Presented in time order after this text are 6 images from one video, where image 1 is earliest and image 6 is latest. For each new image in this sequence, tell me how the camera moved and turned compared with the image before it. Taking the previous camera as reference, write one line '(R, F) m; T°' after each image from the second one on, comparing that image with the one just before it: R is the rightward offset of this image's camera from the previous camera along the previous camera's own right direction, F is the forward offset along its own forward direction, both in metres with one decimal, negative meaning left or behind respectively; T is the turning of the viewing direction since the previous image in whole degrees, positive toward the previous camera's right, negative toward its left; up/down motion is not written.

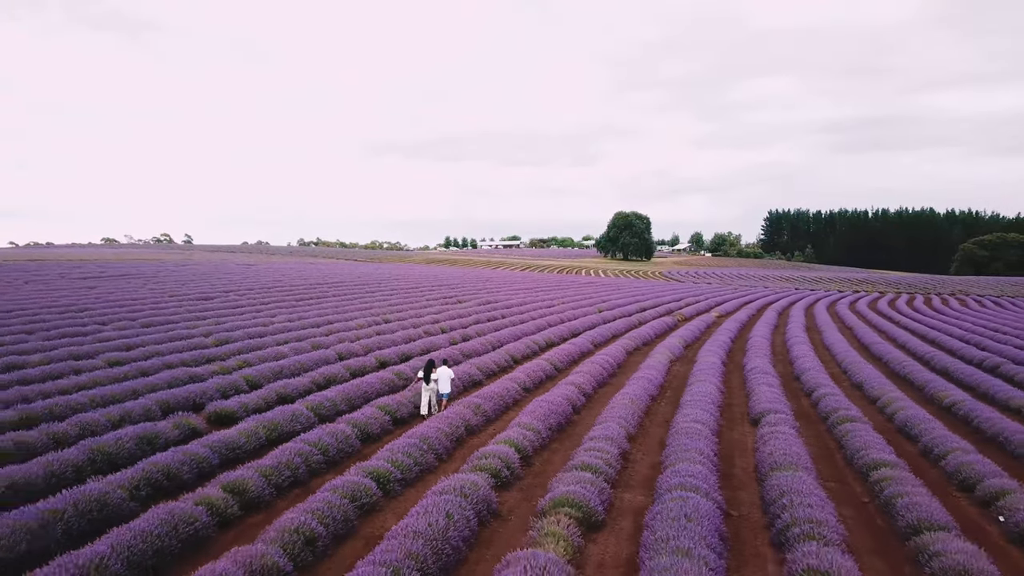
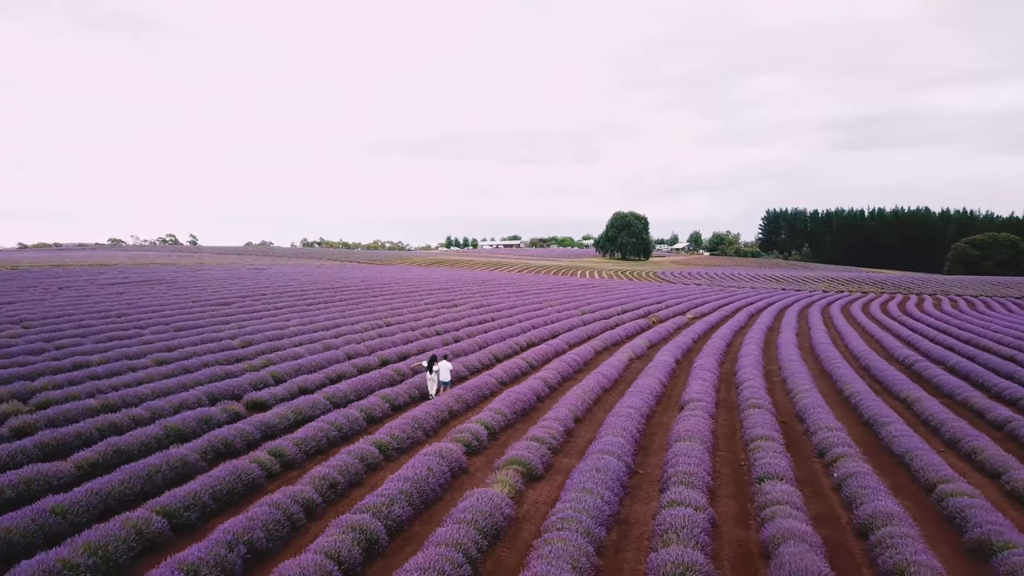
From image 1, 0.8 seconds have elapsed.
(+0.4, -1.5) m; 0°
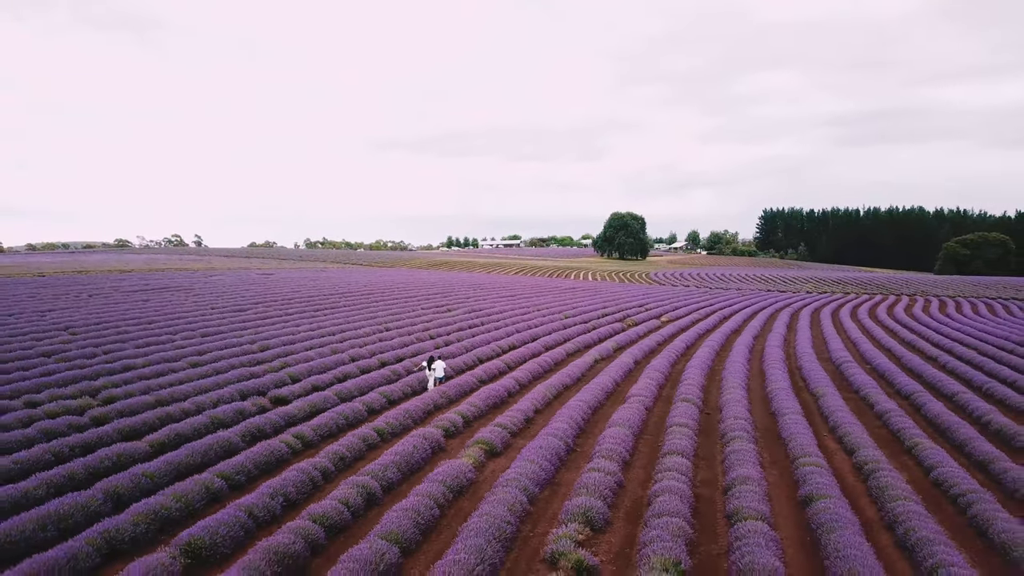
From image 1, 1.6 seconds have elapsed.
(+0.5, -1.6) m; 0°
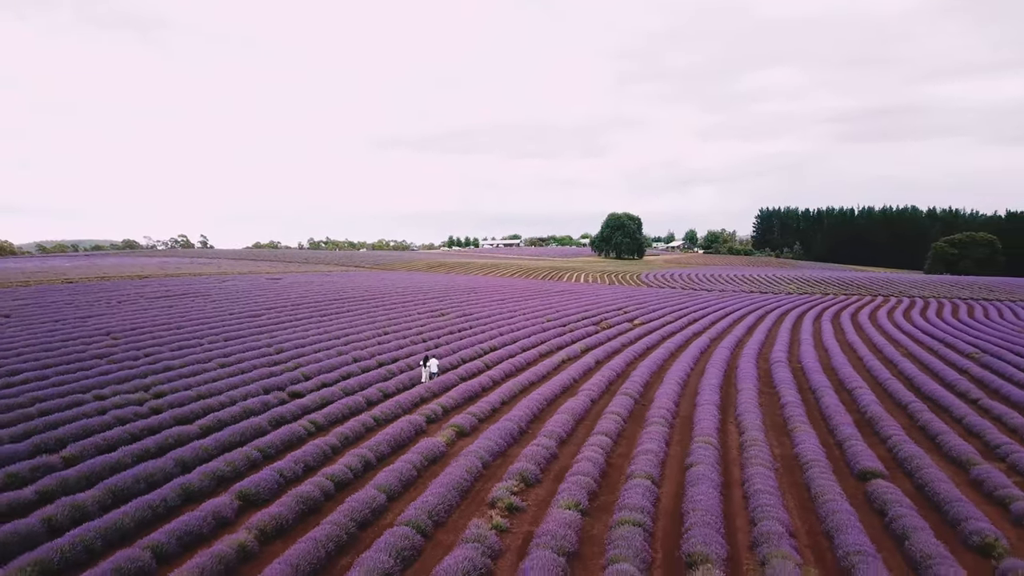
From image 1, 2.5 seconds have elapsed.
(+0.7, -2.0) m; 0°
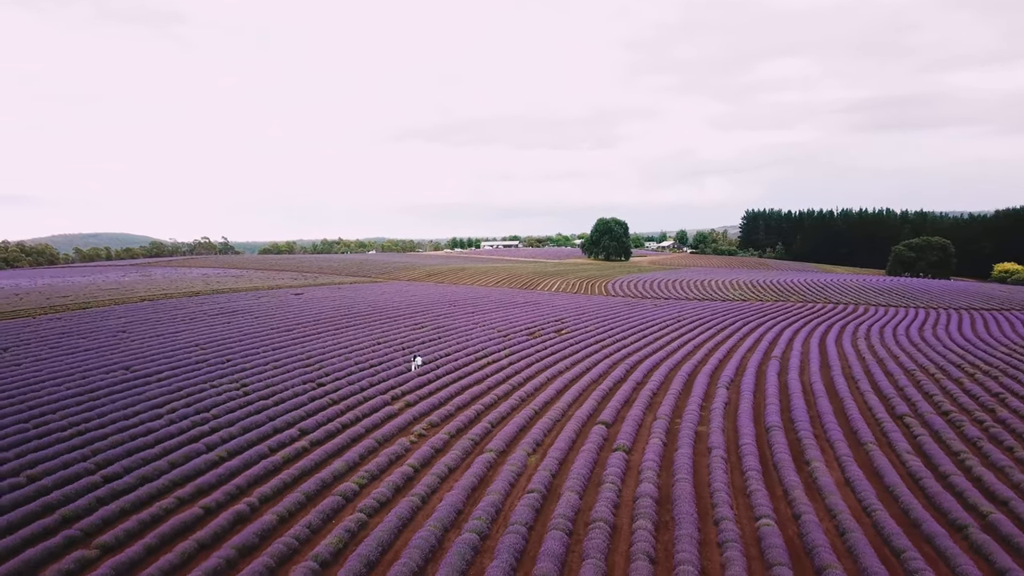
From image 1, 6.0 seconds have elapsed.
(+3.1, -7.8) m; -1°
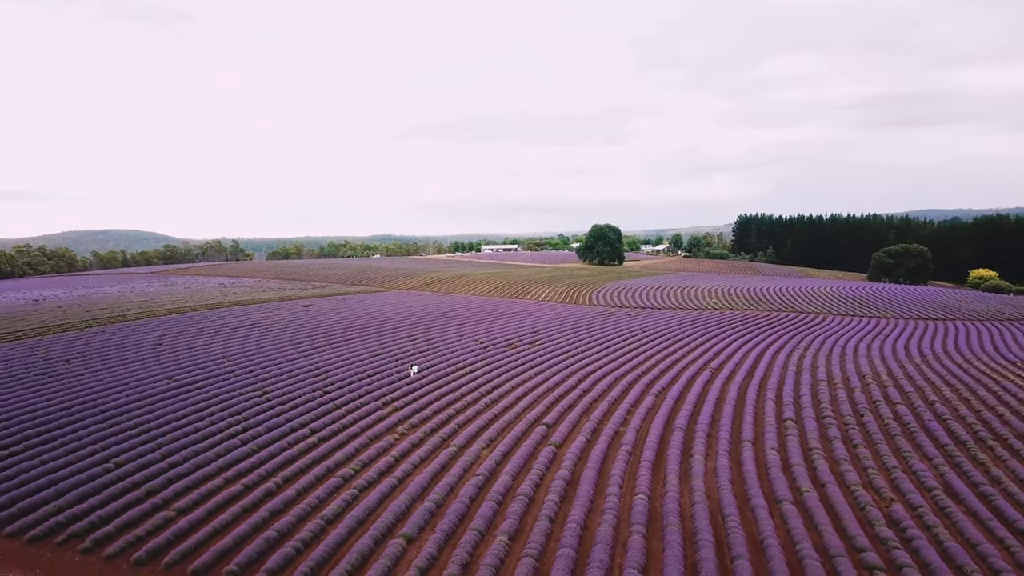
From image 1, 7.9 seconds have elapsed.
(+1.8, -4.3) m; -1°
